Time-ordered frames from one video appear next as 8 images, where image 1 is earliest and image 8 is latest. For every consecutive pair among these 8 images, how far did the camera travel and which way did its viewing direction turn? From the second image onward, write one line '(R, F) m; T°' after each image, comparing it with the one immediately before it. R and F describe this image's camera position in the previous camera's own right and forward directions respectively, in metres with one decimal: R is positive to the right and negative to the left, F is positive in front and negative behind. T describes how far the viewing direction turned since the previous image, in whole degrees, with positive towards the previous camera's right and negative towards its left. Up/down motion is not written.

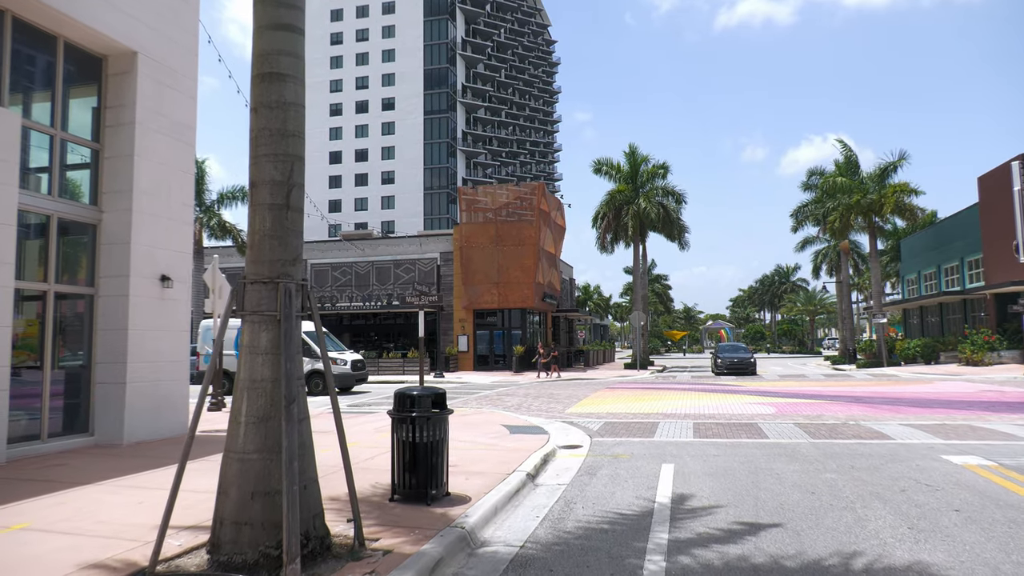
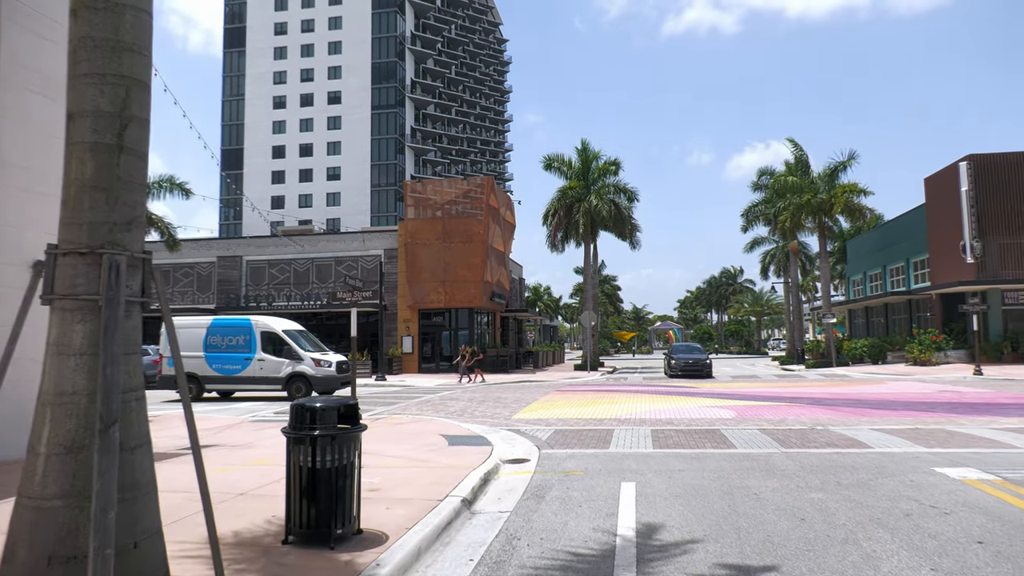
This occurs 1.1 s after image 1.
(+0.2, +1.3) m; +4°
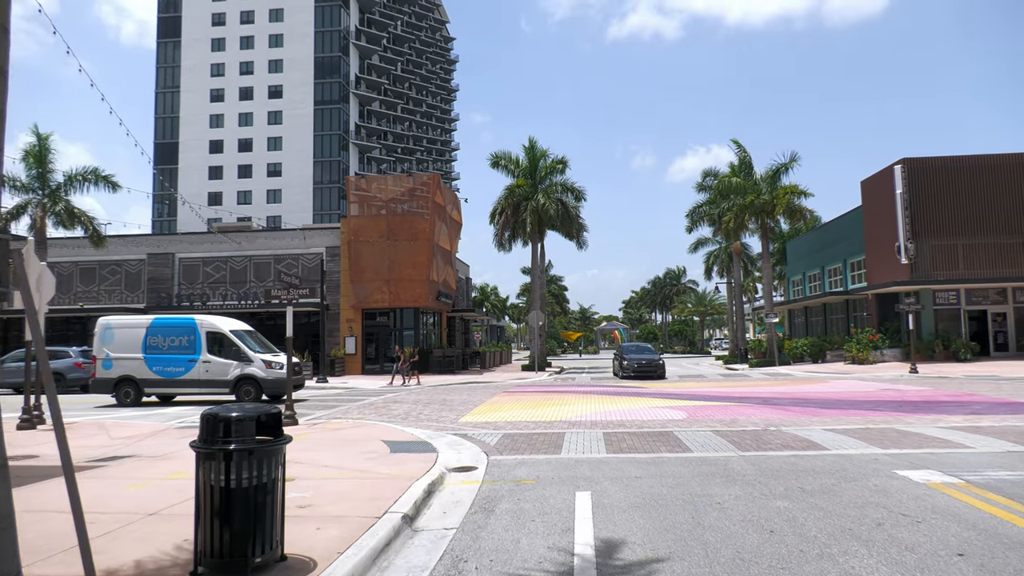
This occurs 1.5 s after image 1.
(0.0, +0.6) m; +4°
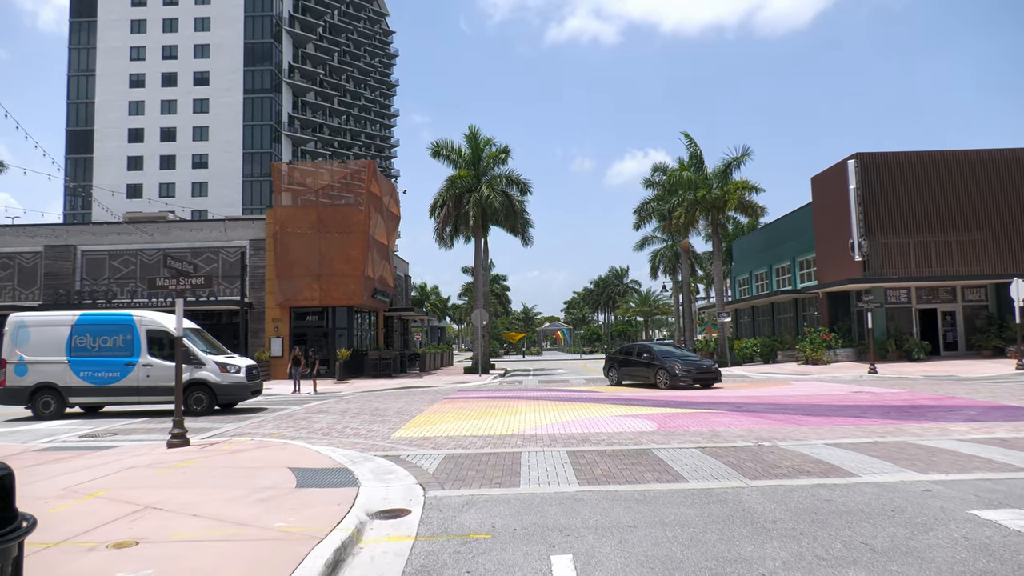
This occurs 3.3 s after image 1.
(0.0, +2.1) m; +5°
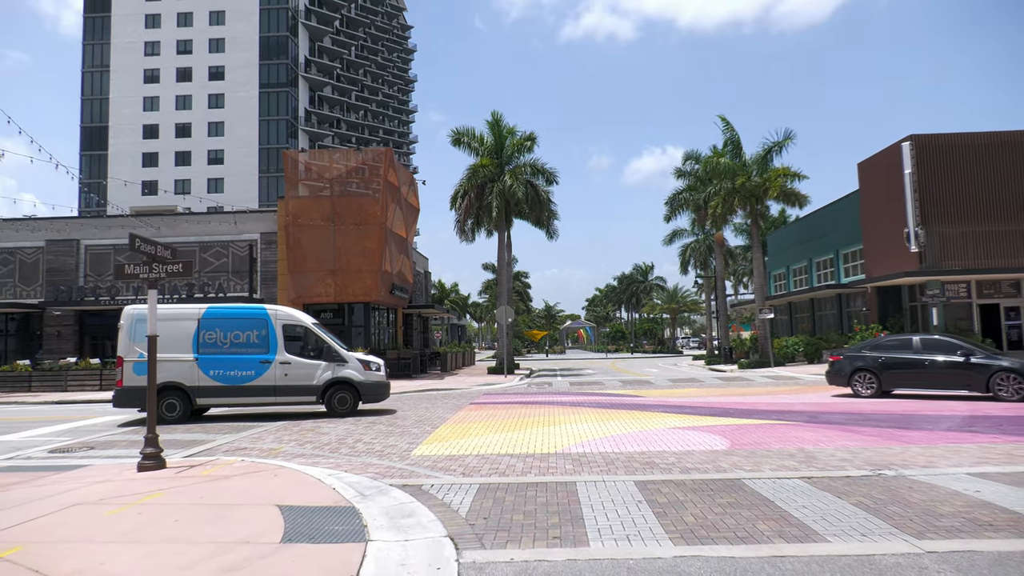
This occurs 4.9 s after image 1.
(-0.3, +2.0) m; -2°
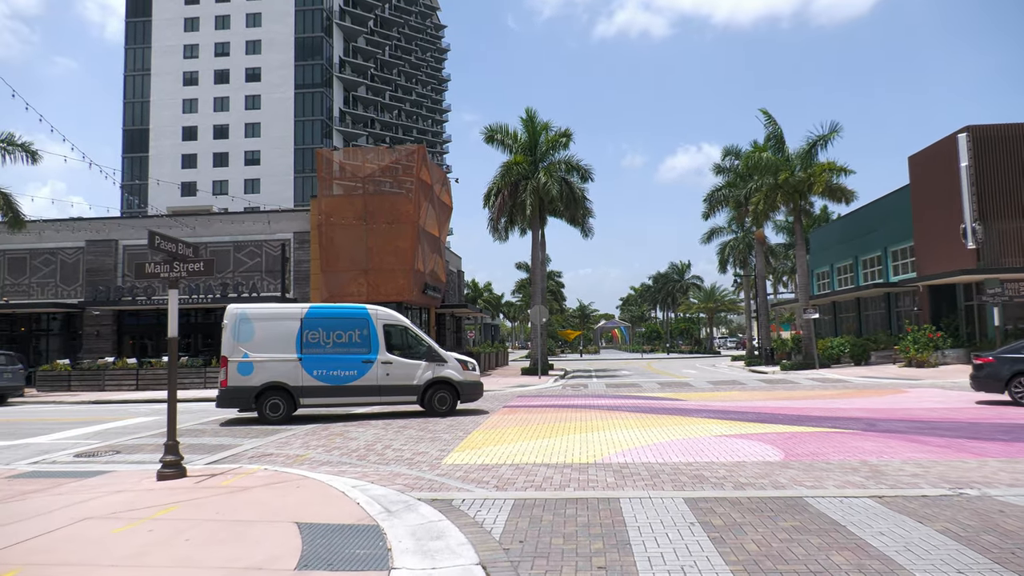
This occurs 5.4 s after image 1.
(0.0, +0.6) m; -3°
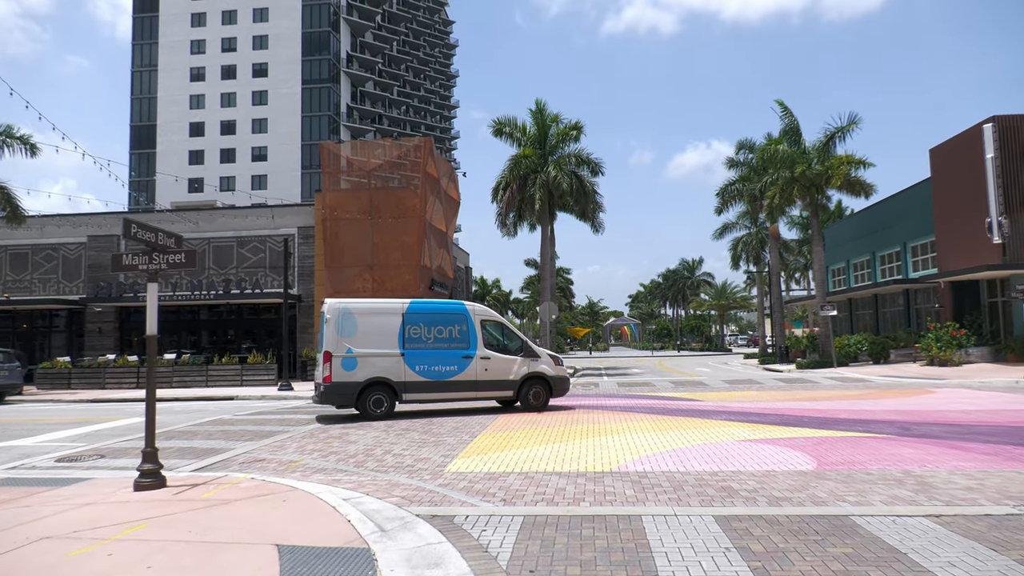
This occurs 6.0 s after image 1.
(0.0, +0.7) m; -1°
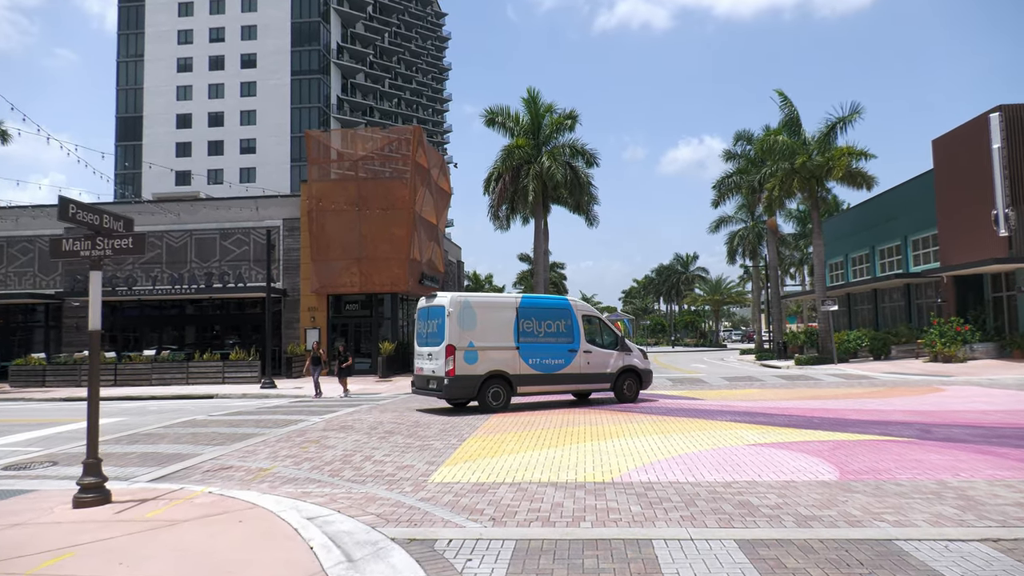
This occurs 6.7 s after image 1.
(0.0, +0.9) m; +1°
